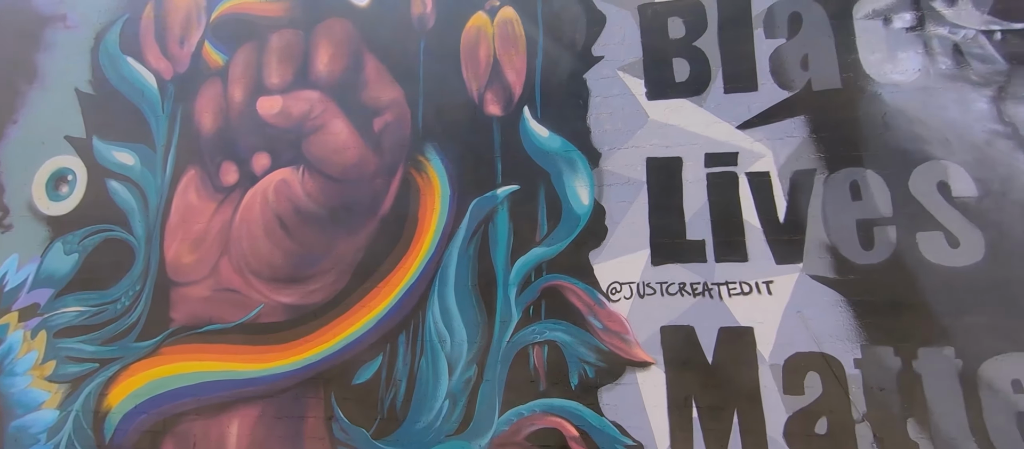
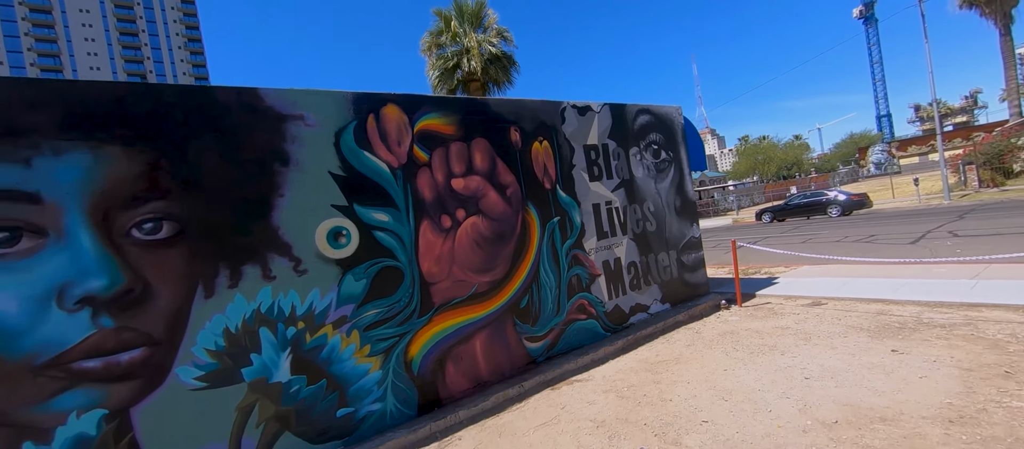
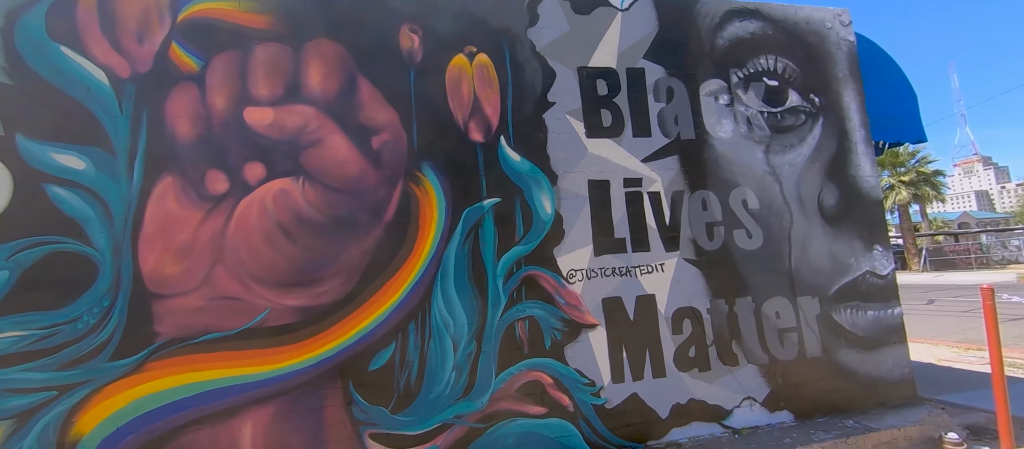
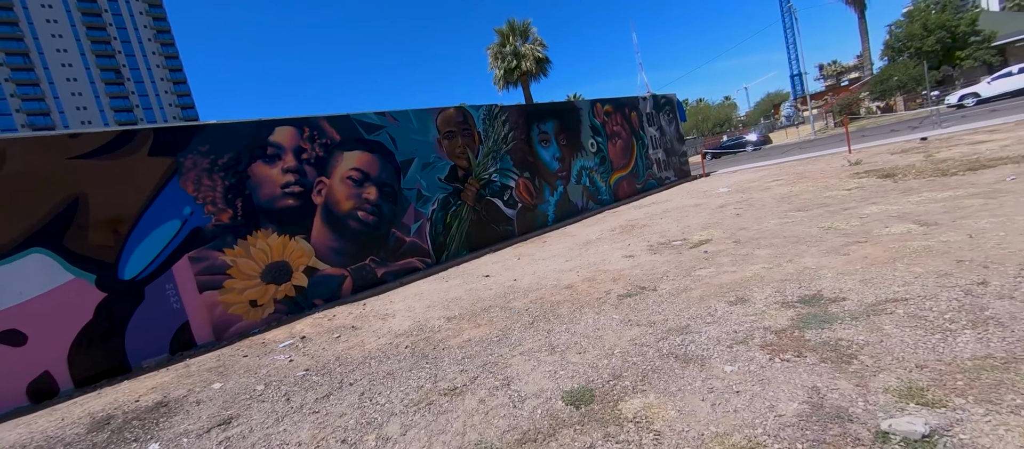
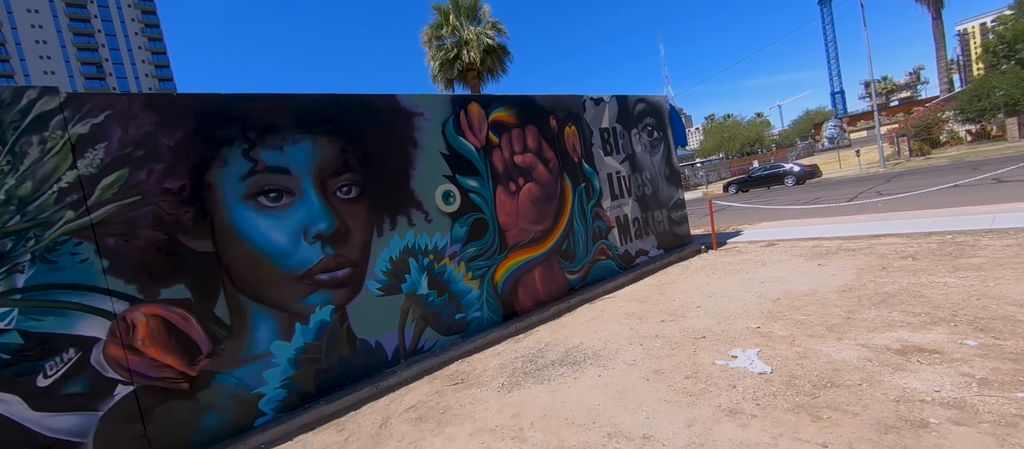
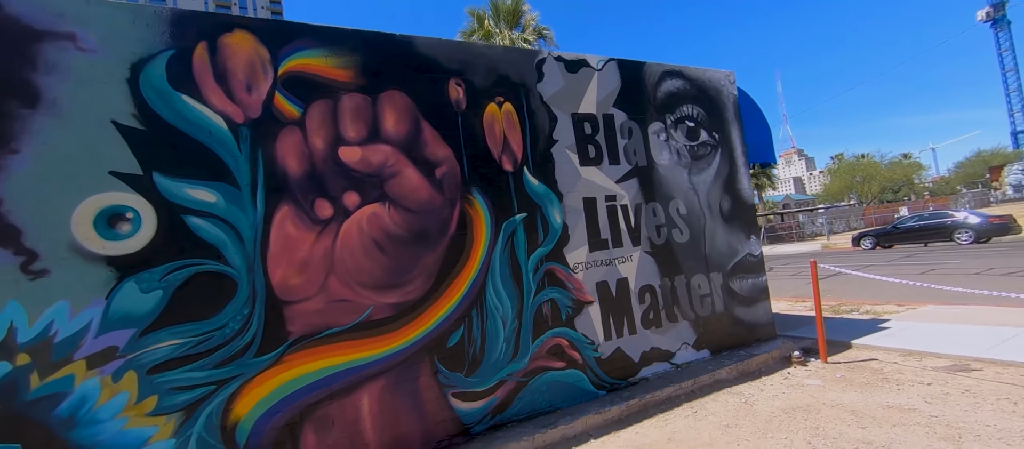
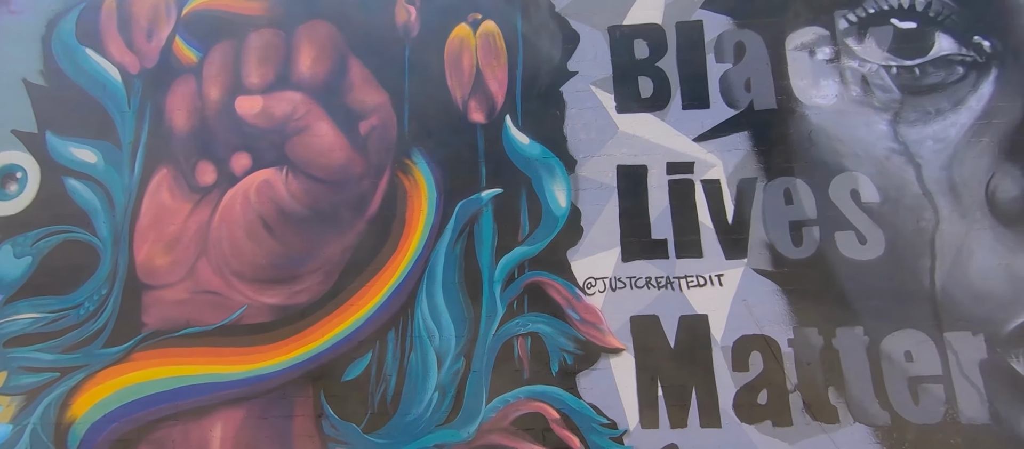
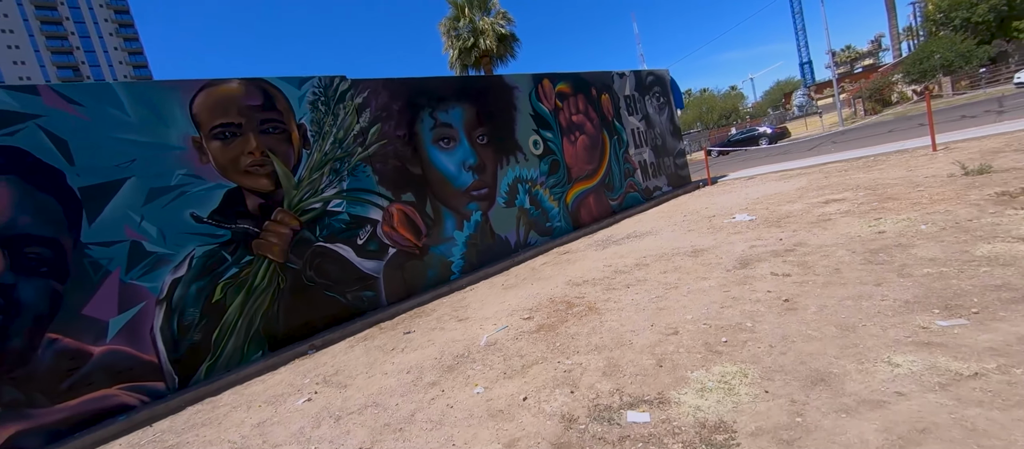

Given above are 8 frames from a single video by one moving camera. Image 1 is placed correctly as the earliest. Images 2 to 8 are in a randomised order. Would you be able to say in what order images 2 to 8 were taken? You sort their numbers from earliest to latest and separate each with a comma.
7, 3, 6, 2, 5, 8, 4
